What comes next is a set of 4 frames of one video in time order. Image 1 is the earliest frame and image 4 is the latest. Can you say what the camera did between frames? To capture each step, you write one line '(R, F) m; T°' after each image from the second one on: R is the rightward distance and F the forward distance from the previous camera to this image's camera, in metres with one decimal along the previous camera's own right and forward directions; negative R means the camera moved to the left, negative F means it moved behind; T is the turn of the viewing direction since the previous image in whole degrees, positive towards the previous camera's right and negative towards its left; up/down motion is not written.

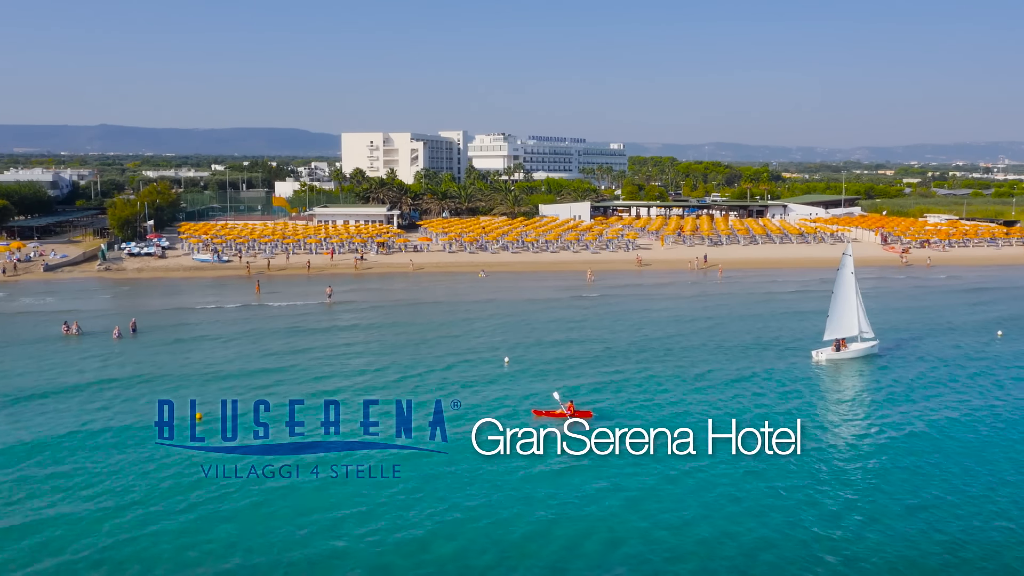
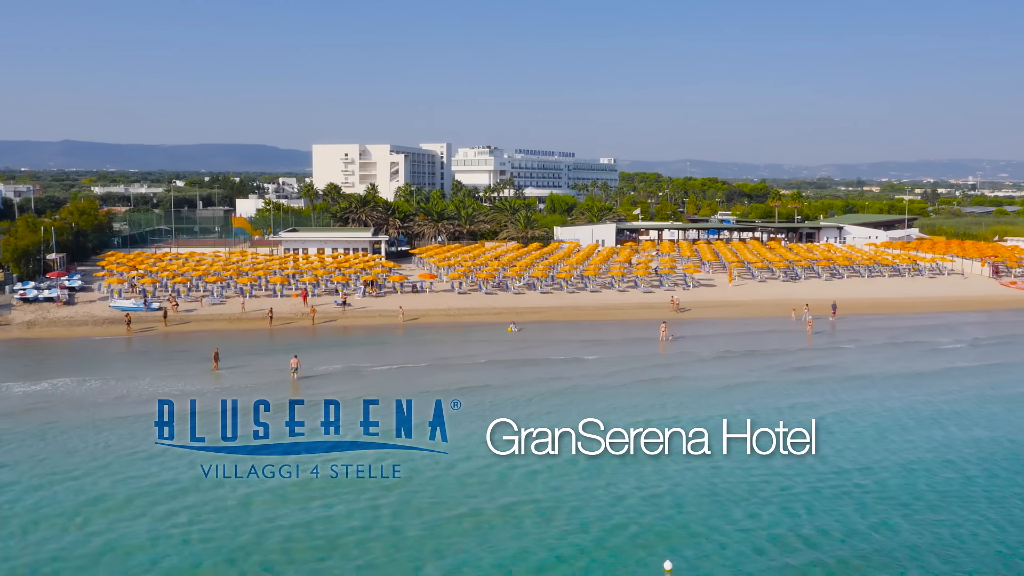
(-2.7, +13.7) m; +2°
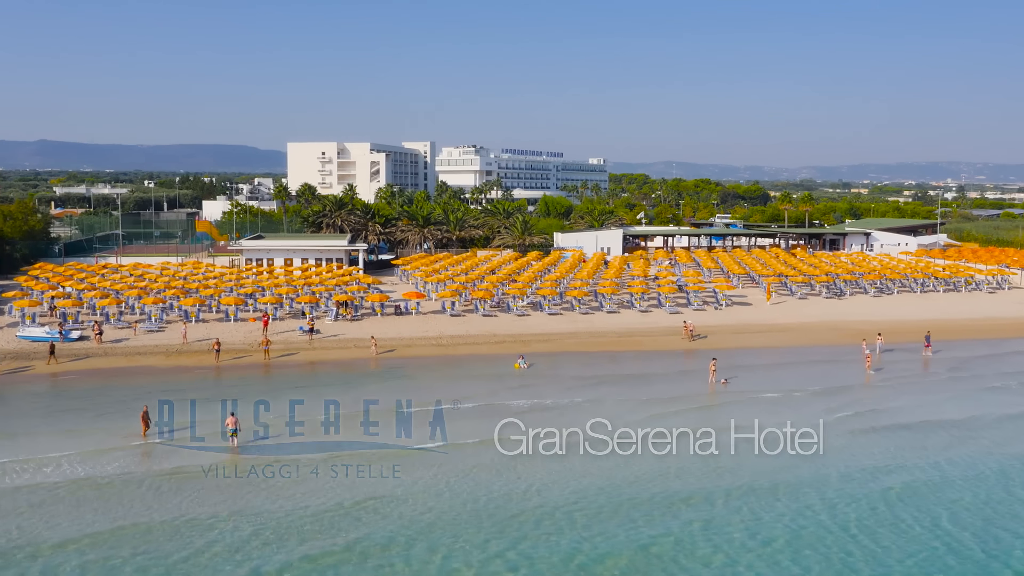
(-0.8, +7.2) m; +1°
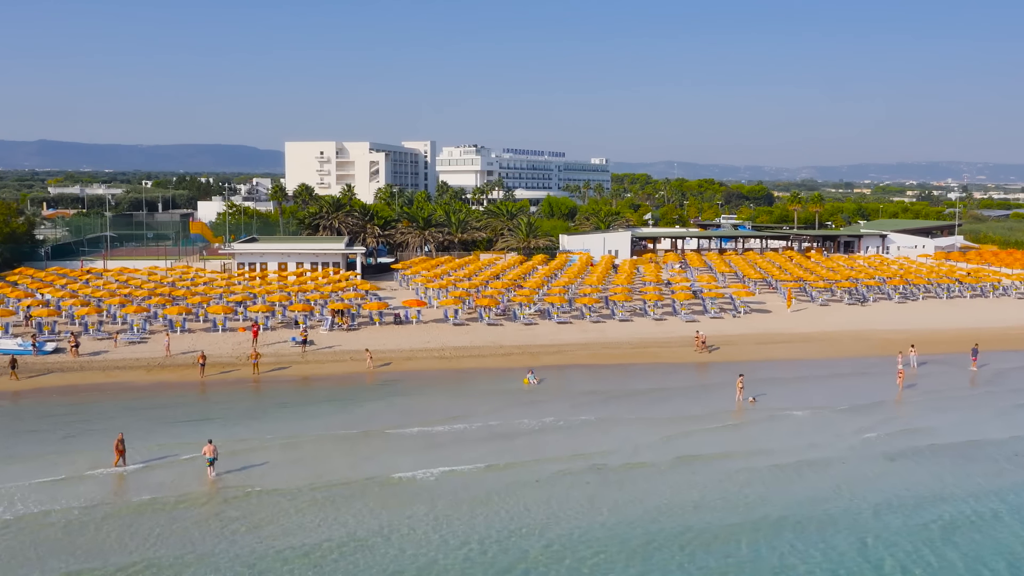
(-0.2, +2.2) m; 0°
